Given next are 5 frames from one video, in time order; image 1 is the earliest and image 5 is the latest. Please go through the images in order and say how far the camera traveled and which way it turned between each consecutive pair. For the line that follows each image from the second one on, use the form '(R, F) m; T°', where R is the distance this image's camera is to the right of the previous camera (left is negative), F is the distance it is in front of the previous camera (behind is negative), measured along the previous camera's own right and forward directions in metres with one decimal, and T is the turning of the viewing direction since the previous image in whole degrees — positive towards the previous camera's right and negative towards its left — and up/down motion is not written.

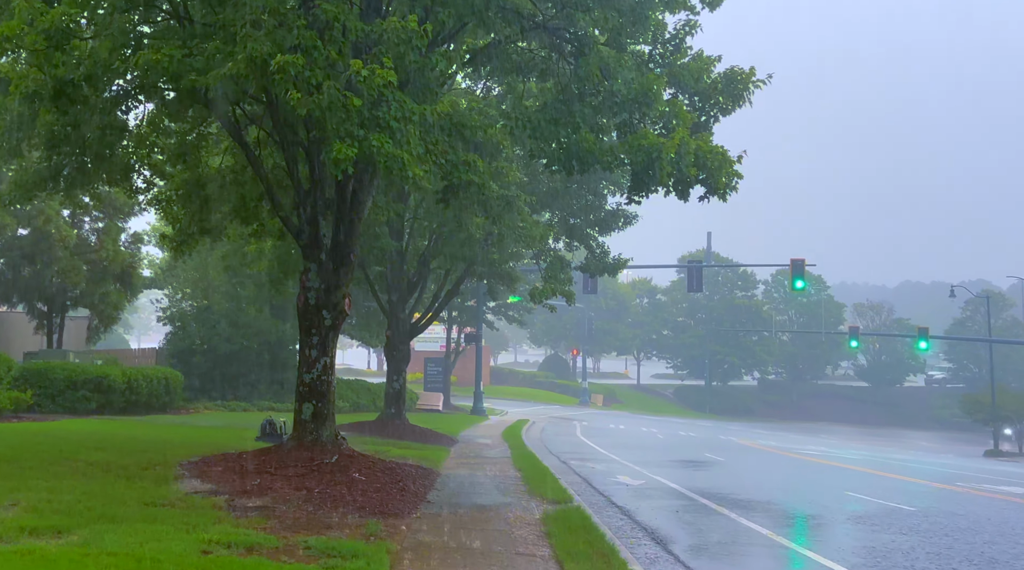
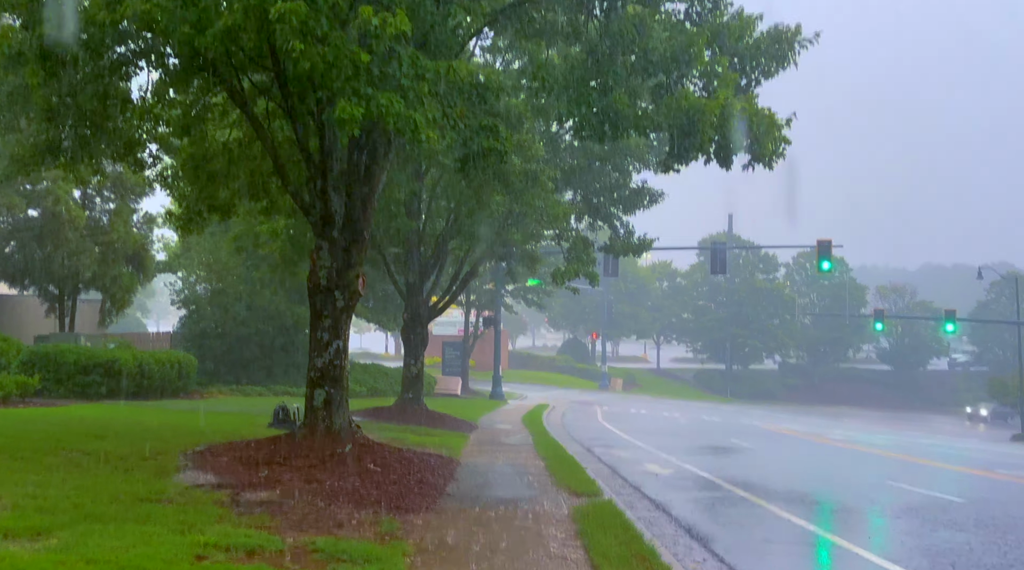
(-0.1, +1.0) m; -1°
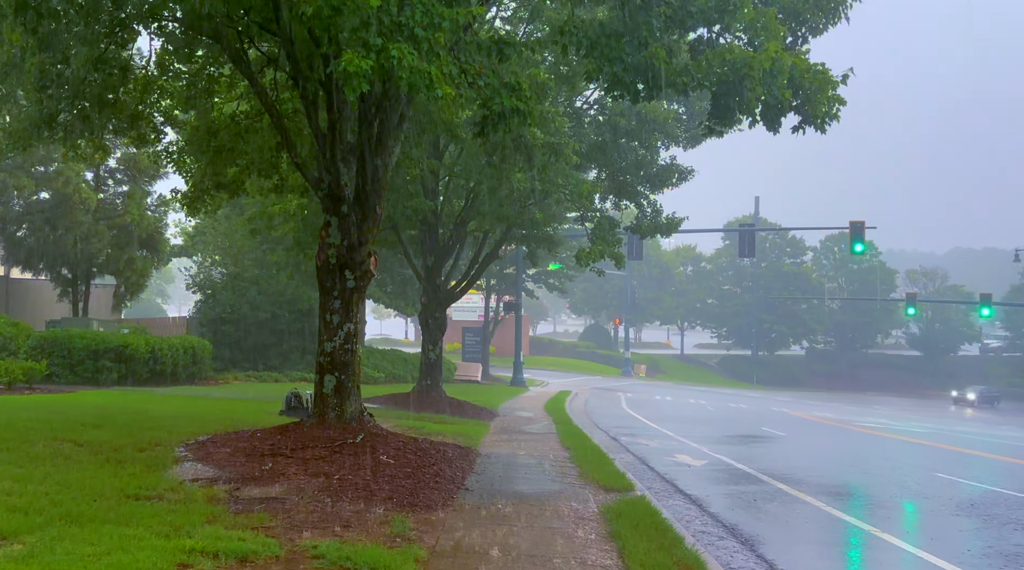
(0.0, +1.0) m; -1°
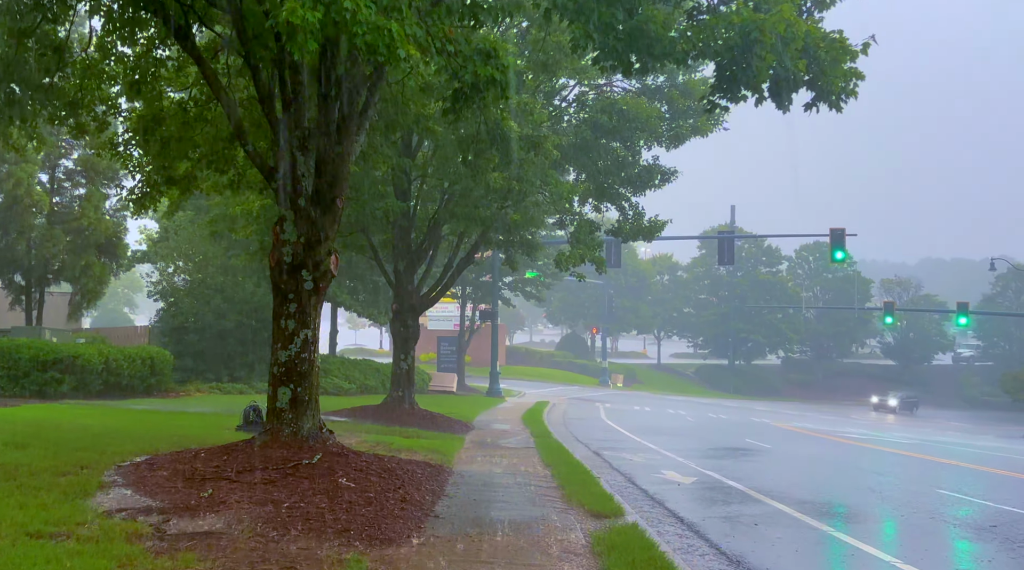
(0.0, +1.3) m; +1°
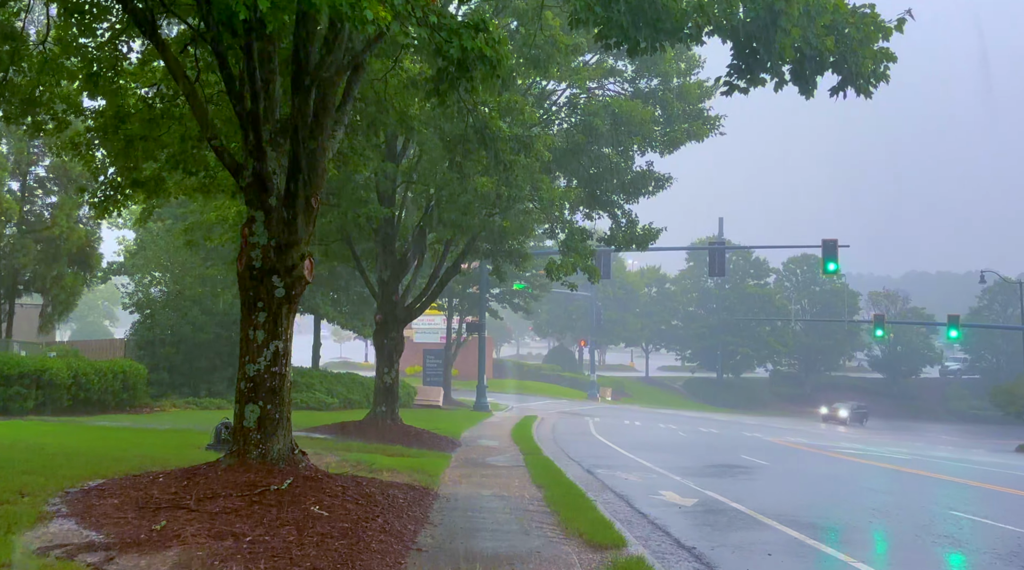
(0.0, +1.0) m; +1°
